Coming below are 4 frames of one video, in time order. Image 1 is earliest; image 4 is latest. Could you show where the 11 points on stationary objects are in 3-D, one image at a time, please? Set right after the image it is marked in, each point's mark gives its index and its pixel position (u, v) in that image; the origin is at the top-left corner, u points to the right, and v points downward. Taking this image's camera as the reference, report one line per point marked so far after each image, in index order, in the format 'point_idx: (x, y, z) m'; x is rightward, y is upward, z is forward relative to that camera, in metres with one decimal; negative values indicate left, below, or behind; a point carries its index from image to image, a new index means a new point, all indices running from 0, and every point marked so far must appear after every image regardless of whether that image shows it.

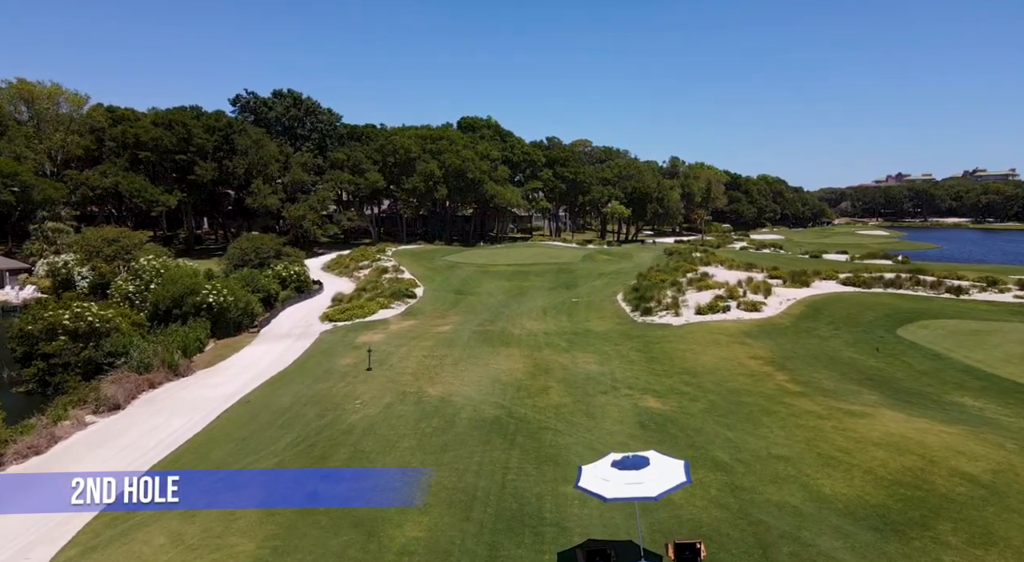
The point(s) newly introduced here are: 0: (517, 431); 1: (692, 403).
0: (+0.1, -3.8, +15.0) m
1: (+5.0, -3.4, +16.7) m
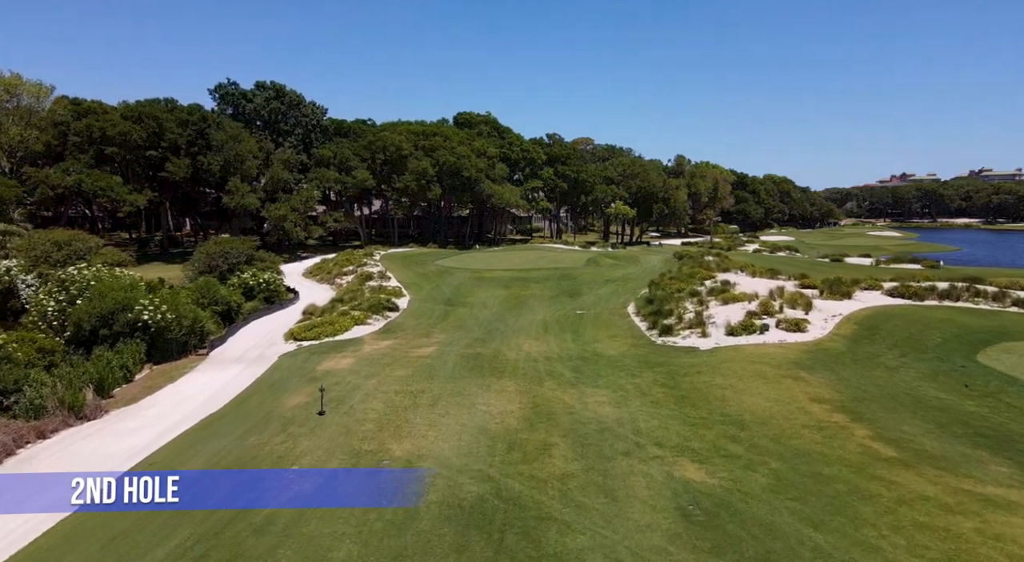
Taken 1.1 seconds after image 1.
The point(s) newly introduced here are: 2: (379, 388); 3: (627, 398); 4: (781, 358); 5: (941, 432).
0: (-0.1, -4.3, +10.5) m
1: (+4.8, -3.9, +12.2) m
2: (-4.2, -3.3, +18.7) m
3: (+3.3, -3.3, +17.0) m
4: (+8.5, -2.4, +19.0) m
5: (+9.5, -3.4, +13.3) m
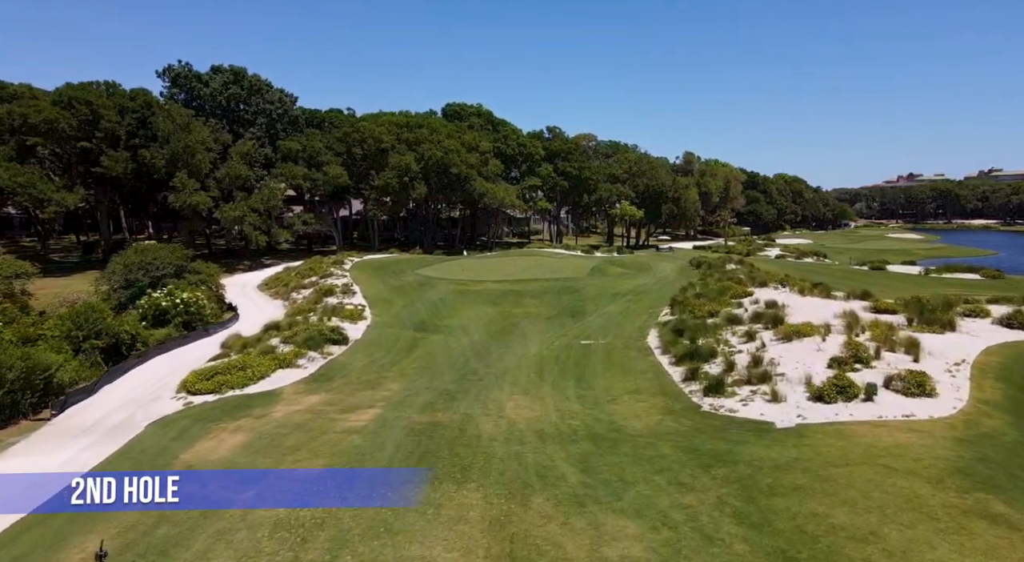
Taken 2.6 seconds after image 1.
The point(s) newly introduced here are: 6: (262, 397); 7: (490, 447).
0: (-0.7, -5.2, +2.8) m
1: (+4.1, -4.8, +4.5) m
2: (-4.8, -4.2, +11.0) m
3: (+2.6, -4.2, +9.4) m
4: (+7.9, -3.4, +11.3) m
5: (+8.9, -4.3, +5.7) m
6: (-7.6, -3.5, +18.2) m
7: (-0.5, -3.9, +14.3) m
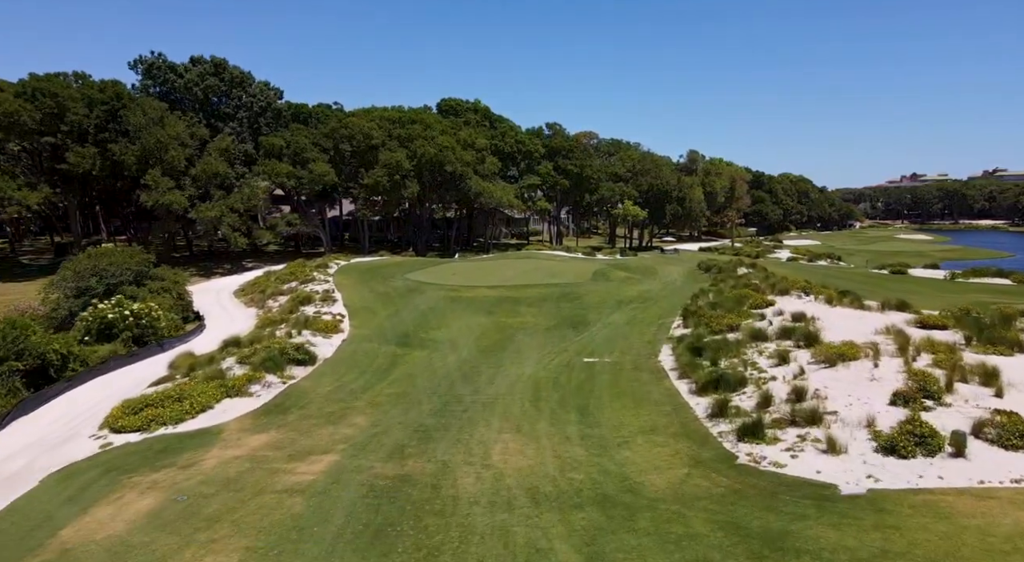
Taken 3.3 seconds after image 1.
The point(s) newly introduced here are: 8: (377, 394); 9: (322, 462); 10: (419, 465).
0: (-1.0, -5.5, -0.4) m
1: (+3.9, -5.2, +1.3) m
2: (-5.1, -4.6, +7.8) m
3: (+2.4, -4.6, +6.1) m
4: (+7.6, -3.7, +8.1) m
5: (+8.6, -4.6, +2.4) m
6: (-7.9, -3.9, +14.9) m
7: (-0.7, -4.2, +11.0) m
8: (-4.3, -3.5, +18.8) m
9: (-4.3, -4.0, +13.3) m
10: (-2.1, -4.0, +13.3) m
